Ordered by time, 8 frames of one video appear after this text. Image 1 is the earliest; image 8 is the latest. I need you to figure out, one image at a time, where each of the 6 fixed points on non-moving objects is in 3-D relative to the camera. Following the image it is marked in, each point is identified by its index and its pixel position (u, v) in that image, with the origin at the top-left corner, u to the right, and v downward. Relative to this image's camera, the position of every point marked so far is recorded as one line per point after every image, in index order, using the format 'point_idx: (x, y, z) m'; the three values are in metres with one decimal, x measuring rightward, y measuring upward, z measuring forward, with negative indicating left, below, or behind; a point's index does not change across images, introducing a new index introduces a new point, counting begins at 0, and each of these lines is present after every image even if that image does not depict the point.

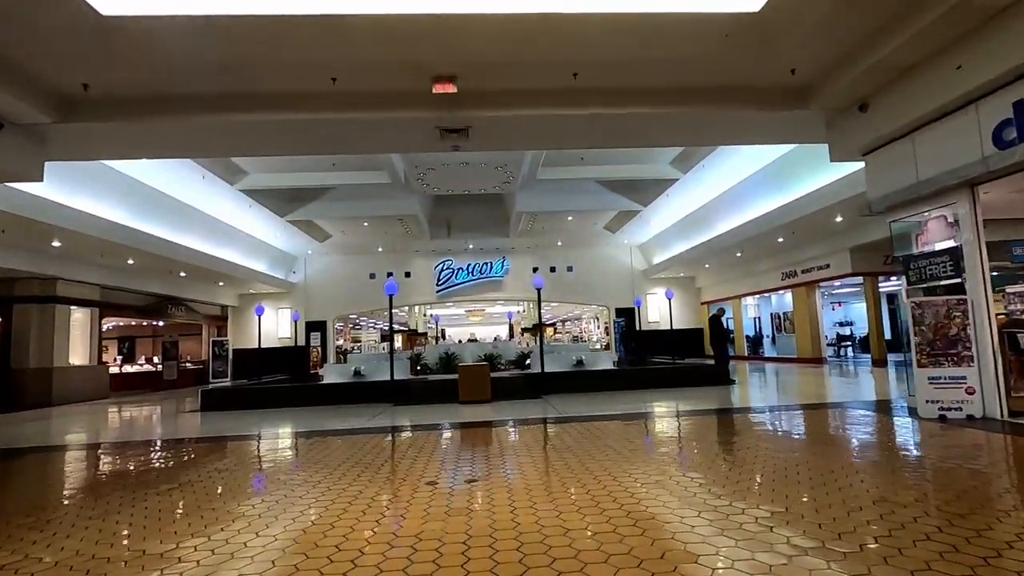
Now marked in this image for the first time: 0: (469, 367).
0: (-0.6, -1.1, +7.9) m
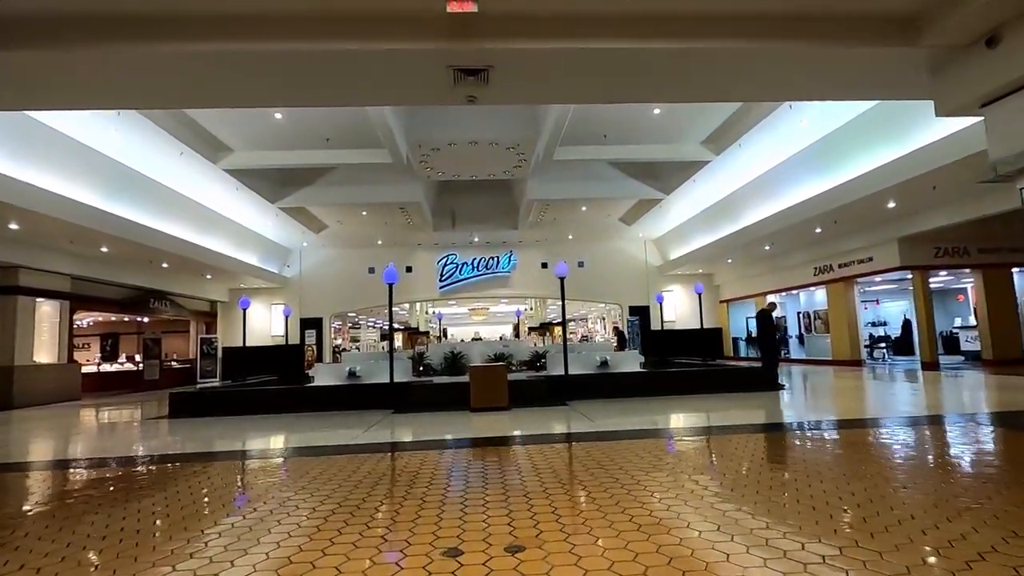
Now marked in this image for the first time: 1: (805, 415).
0: (-0.3, -1.0, +6.7) m
1: (+3.6, -1.6, +7.1) m
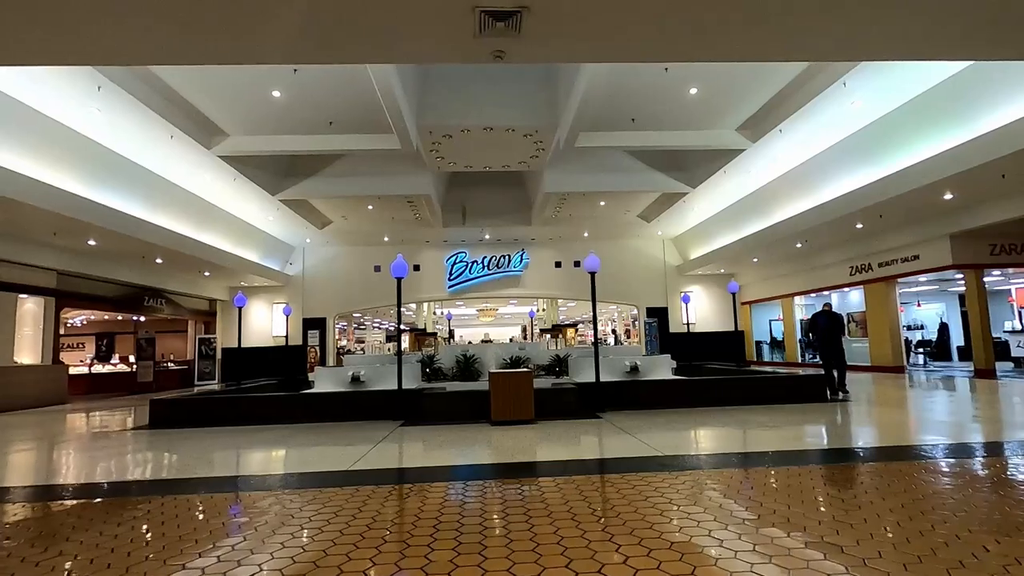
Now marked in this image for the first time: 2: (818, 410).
0: (-0.1, -0.9, +5.9) m
1: (+3.8, -1.5, +6.2) m
2: (+3.8, -1.5, +6.7) m
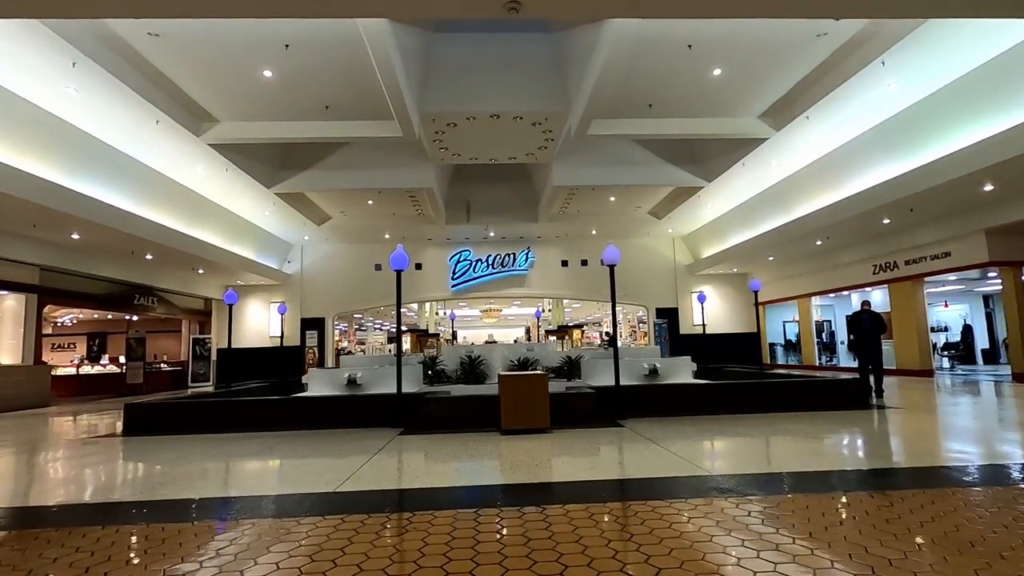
0: (0.0, -0.9, +5.3) m
1: (+4.0, -1.5, +5.6) m
2: (+3.9, -1.5, +6.1) m
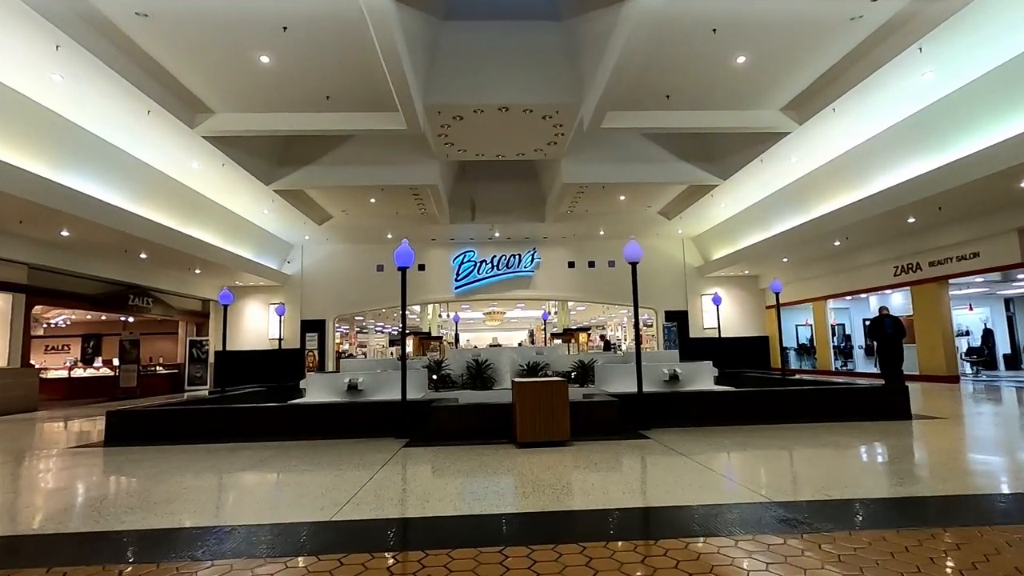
0: (+0.2, -0.9, +4.8) m
1: (+4.1, -1.5, +5.2) m
2: (+4.0, -1.5, +5.7) m
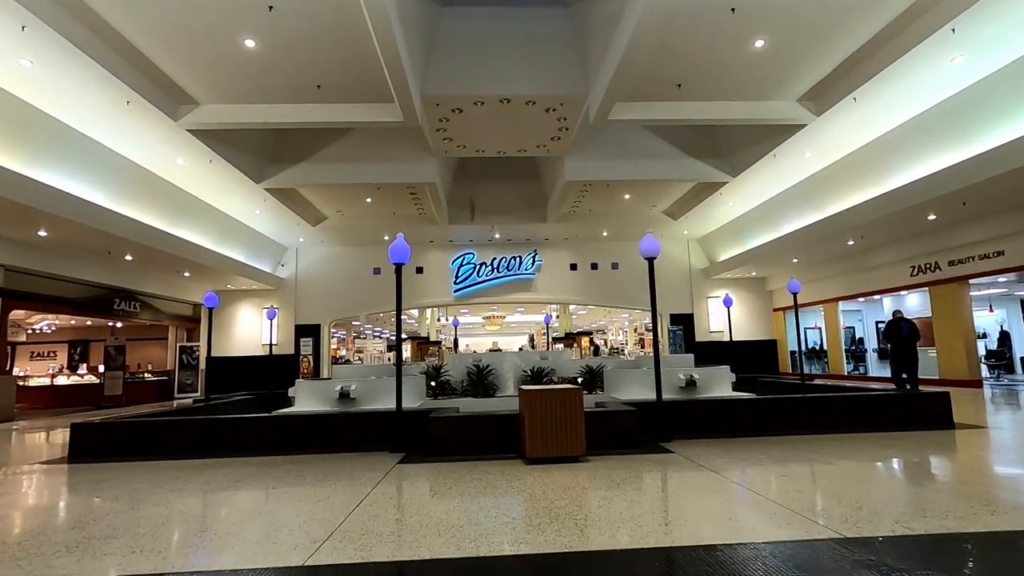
0: (+0.2, -0.8, +4.4) m
1: (+4.2, -1.5, +4.7) m
2: (+4.1, -1.4, +5.2) m
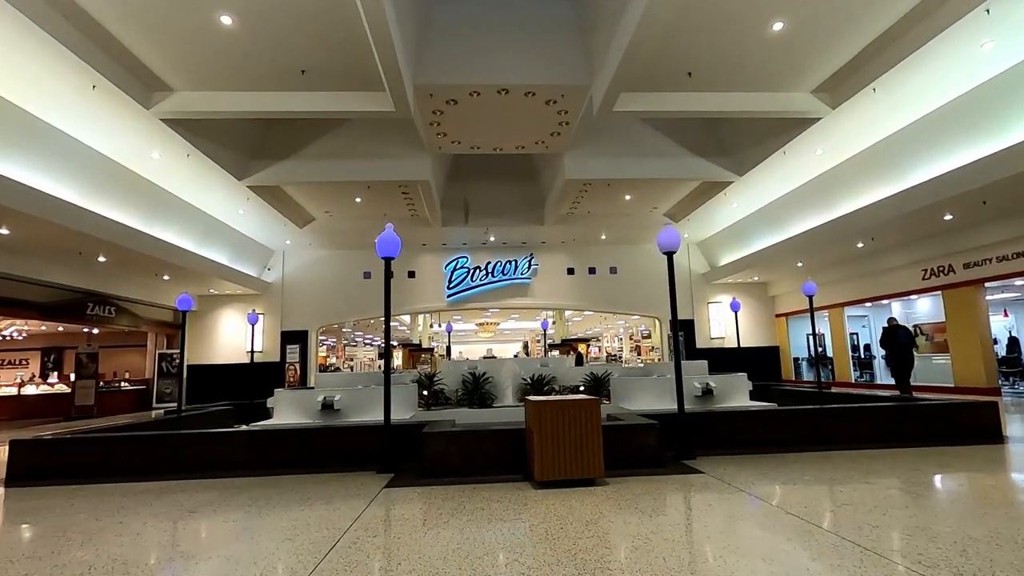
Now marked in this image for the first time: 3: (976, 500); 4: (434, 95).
0: (+0.3, -0.8, +3.8) m
1: (+4.2, -1.4, +4.2) m
2: (+4.1, -1.4, +4.7) m
3: (+3.1, -1.5, +3.6) m
4: (-1.1, +2.7, +7.8) m
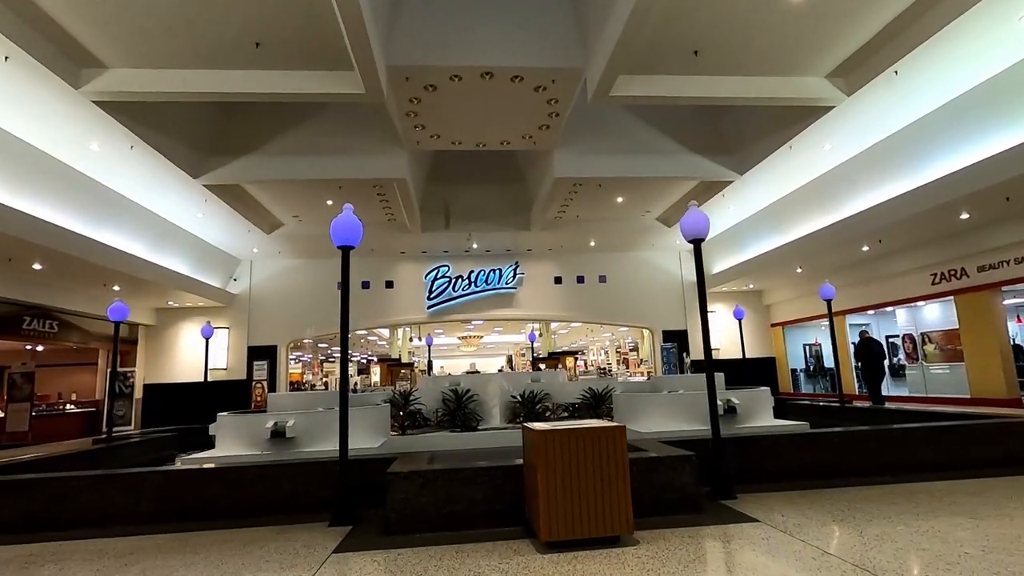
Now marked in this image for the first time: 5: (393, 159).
0: (+0.2, -0.8, +2.9) m
1: (+4.1, -1.4, +3.4) m
2: (+4.0, -1.4, +3.9) m
3: (+3.0, -1.4, +2.7) m
4: (-1.3, +2.7, +6.9) m
5: (-2.0, +2.2, +9.2) m
